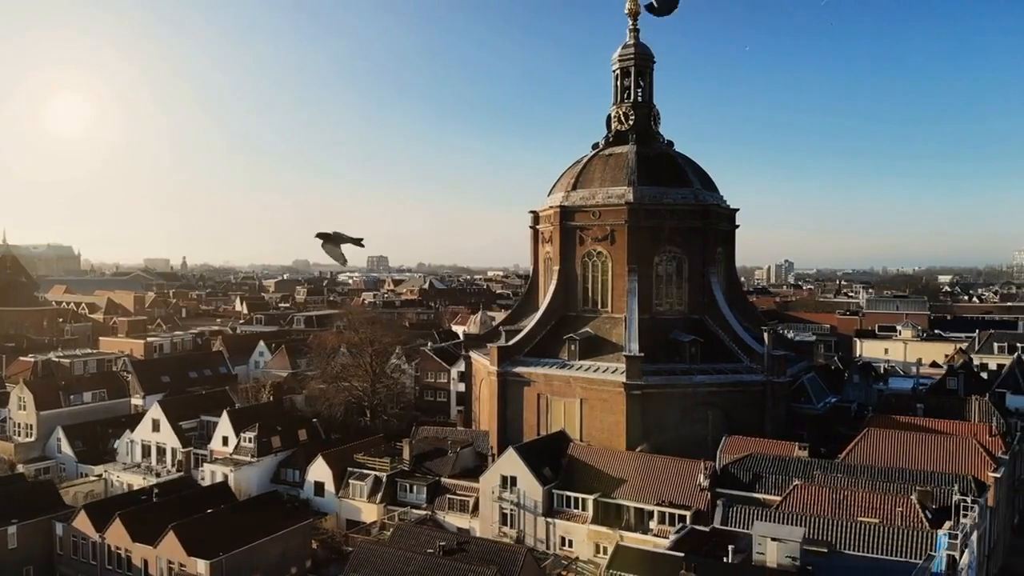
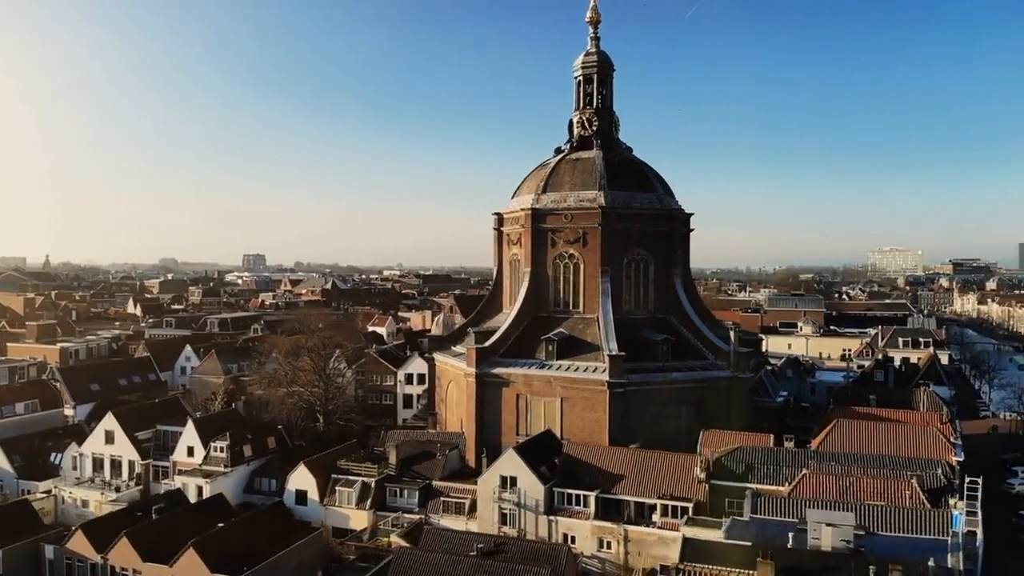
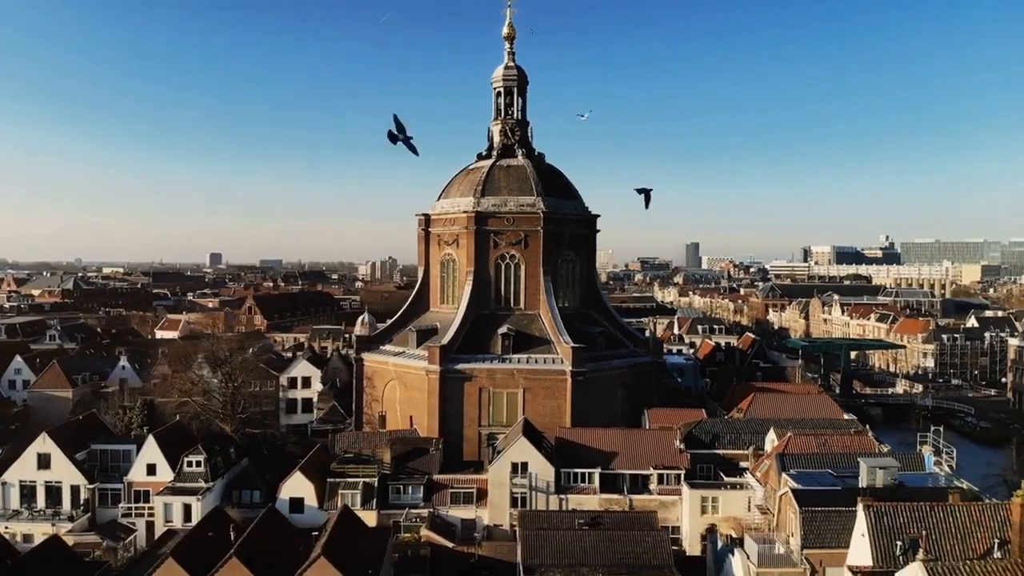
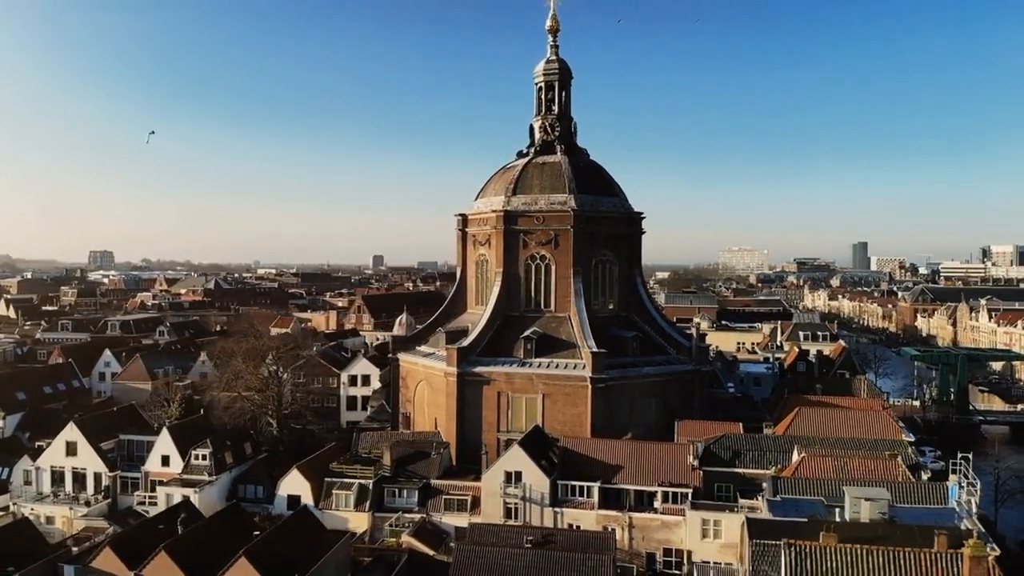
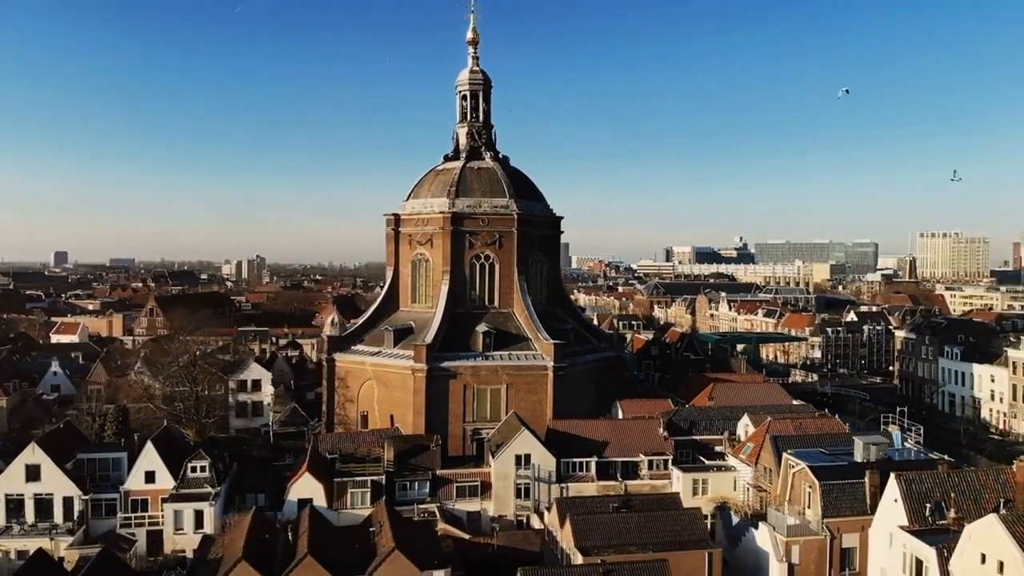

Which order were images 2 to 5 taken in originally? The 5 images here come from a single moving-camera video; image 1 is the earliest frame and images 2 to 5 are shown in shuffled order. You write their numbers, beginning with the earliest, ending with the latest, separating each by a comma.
2, 4, 3, 5
